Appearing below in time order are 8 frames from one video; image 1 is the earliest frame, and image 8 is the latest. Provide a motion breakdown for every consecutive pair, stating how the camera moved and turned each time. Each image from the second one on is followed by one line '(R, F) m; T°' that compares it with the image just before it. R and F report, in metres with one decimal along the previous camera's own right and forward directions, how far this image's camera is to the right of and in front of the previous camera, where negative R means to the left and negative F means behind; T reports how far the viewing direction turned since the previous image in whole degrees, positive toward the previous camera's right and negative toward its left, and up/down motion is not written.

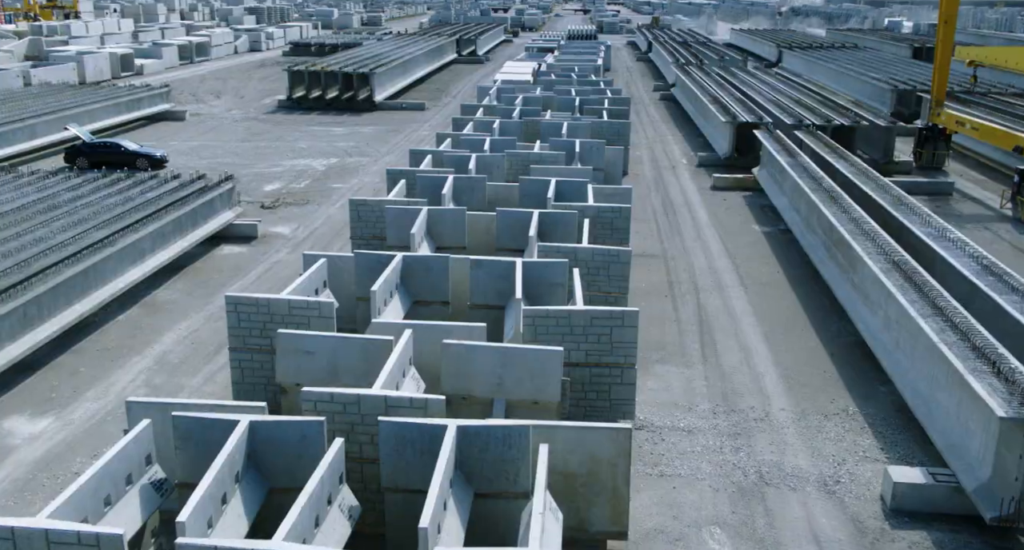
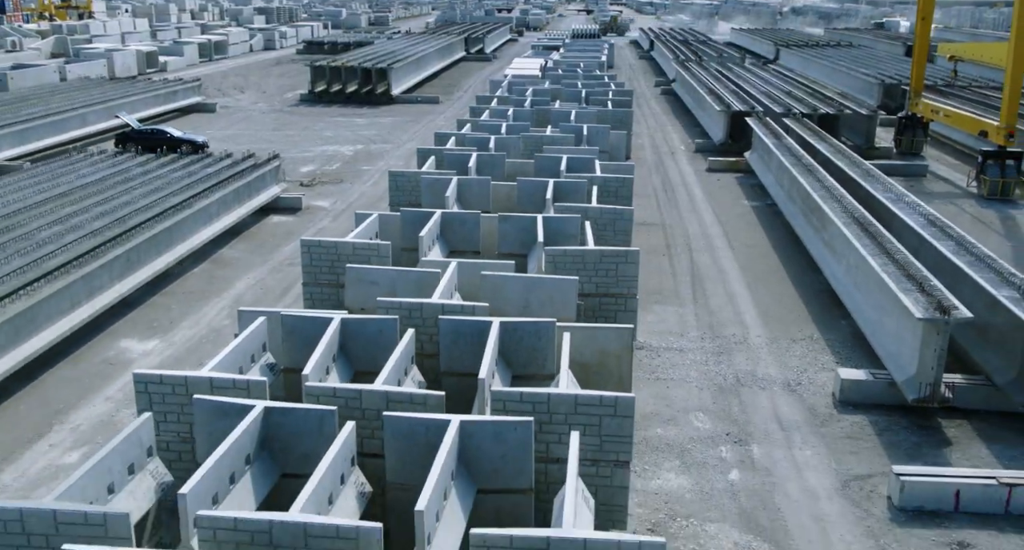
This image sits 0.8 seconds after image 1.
(-0.3, -2.3) m; 0°
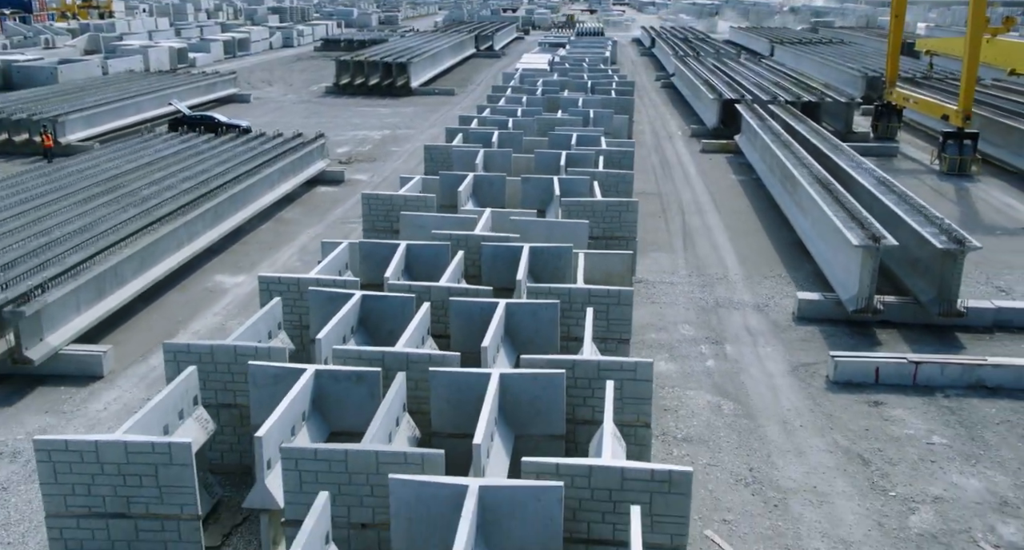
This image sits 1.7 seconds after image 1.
(-0.3, -2.8) m; 0°
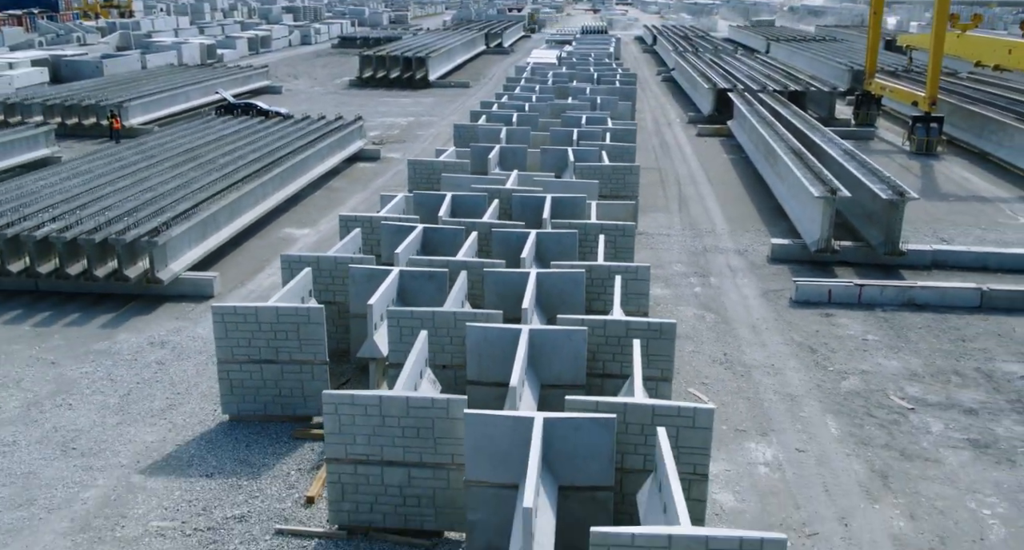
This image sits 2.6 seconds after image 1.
(-0.4, -3.0) m; 0°
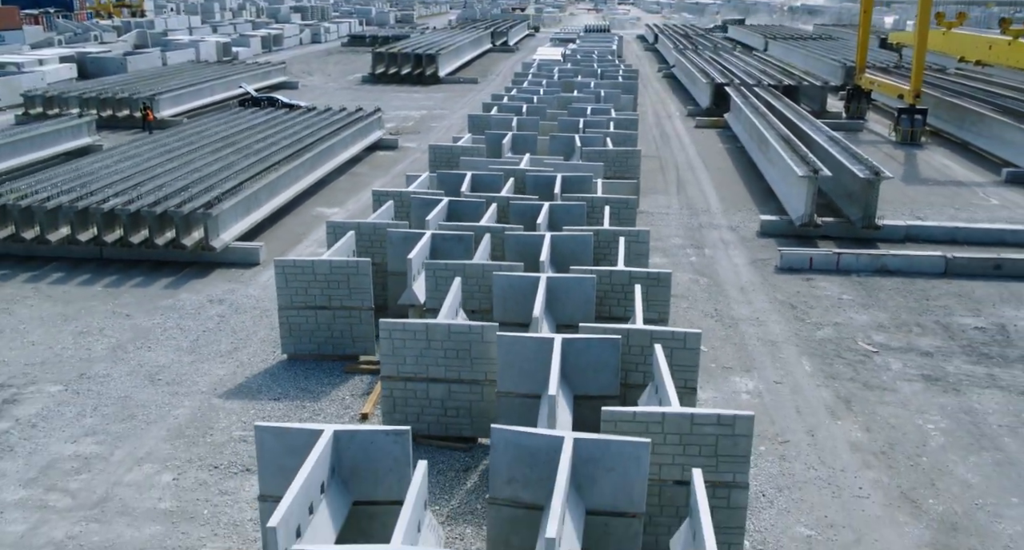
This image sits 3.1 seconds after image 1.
(-0.2, -1.7) m; 0°
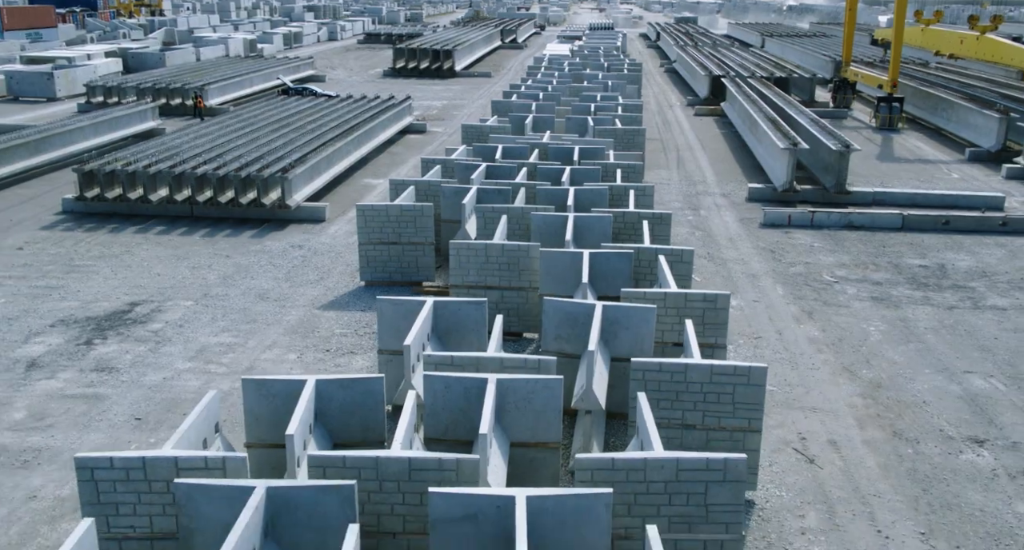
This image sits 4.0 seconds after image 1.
(-0.5, -3.1) m; 0°
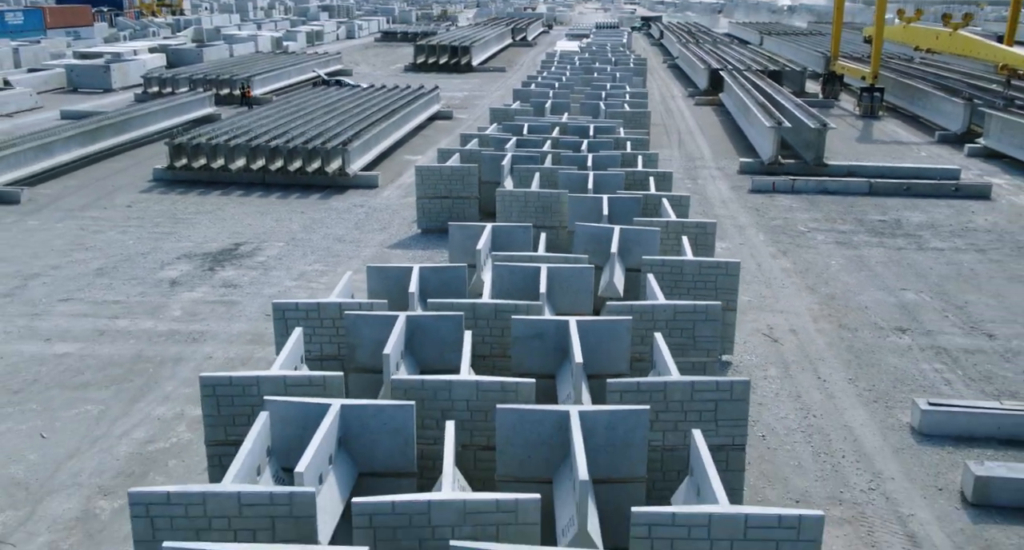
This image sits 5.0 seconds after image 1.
(-0.5, -3.3) m; 0°
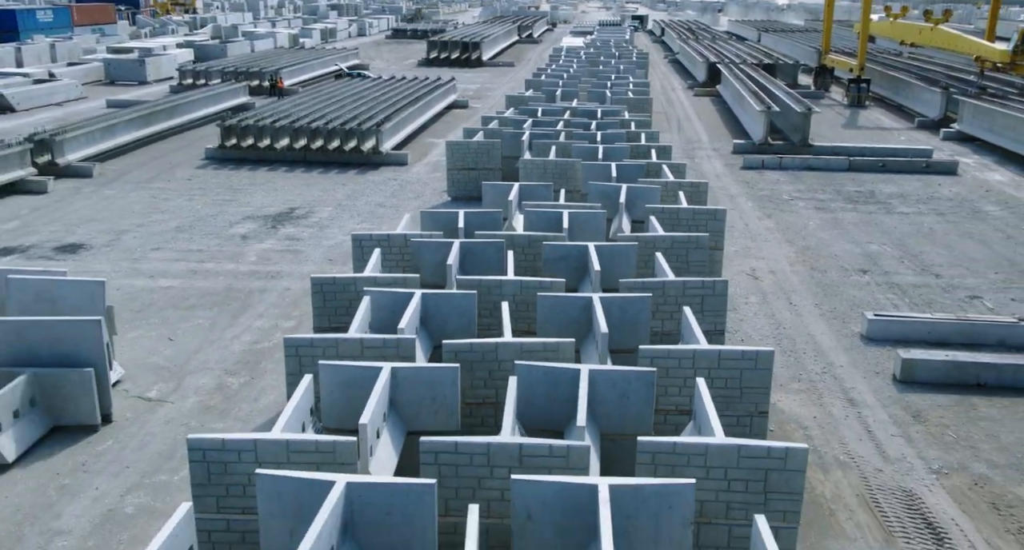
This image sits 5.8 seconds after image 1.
(-0.4, -2.6) m; 0°
